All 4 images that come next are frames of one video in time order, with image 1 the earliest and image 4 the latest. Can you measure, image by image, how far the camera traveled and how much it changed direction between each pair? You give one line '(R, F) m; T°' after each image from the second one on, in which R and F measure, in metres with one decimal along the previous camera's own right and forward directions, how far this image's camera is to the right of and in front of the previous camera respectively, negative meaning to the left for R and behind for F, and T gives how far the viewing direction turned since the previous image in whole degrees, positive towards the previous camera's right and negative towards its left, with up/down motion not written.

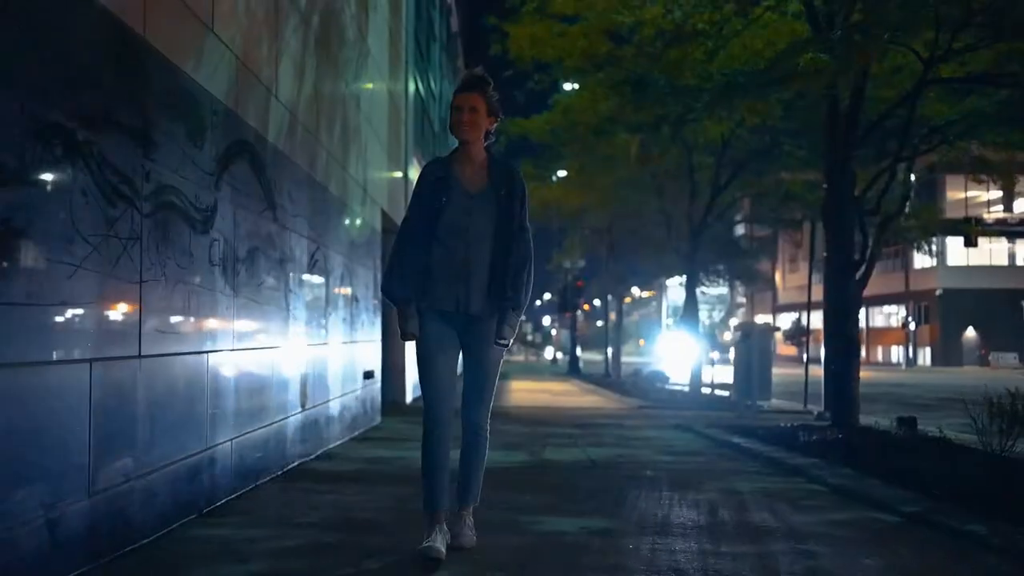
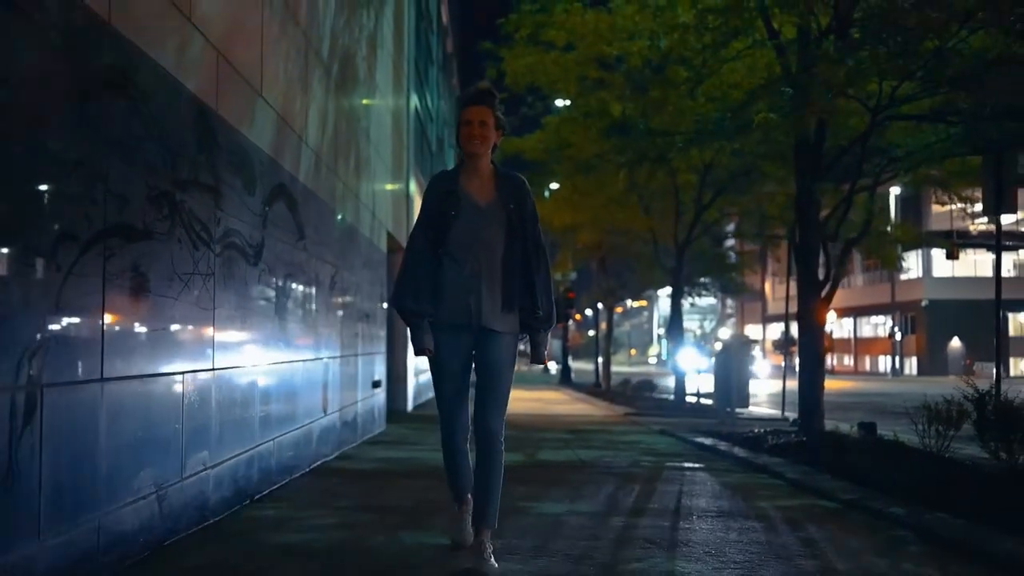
(-0.1, -1.4) m; 0°
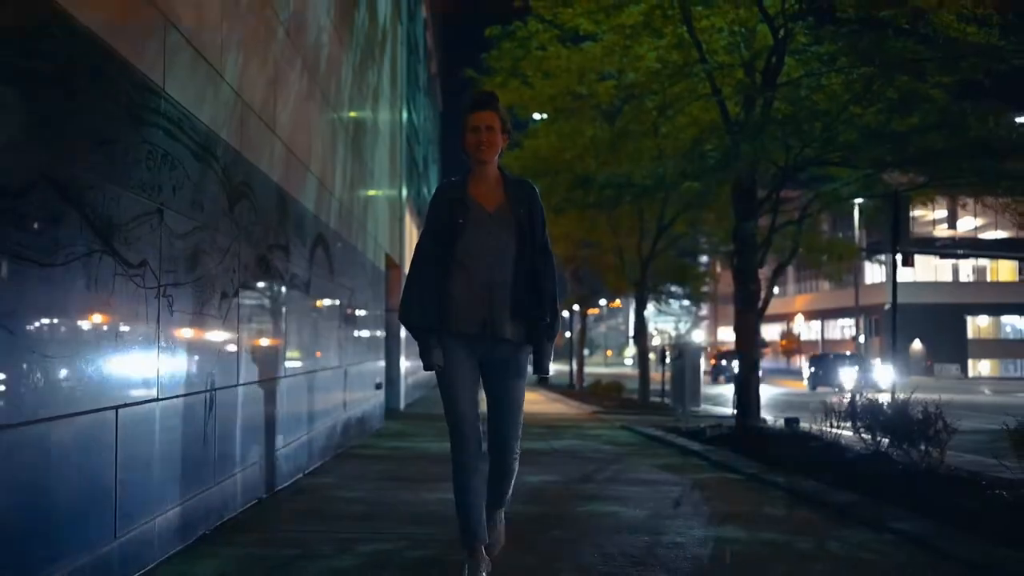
(-0.1, -3.0) m; +1°
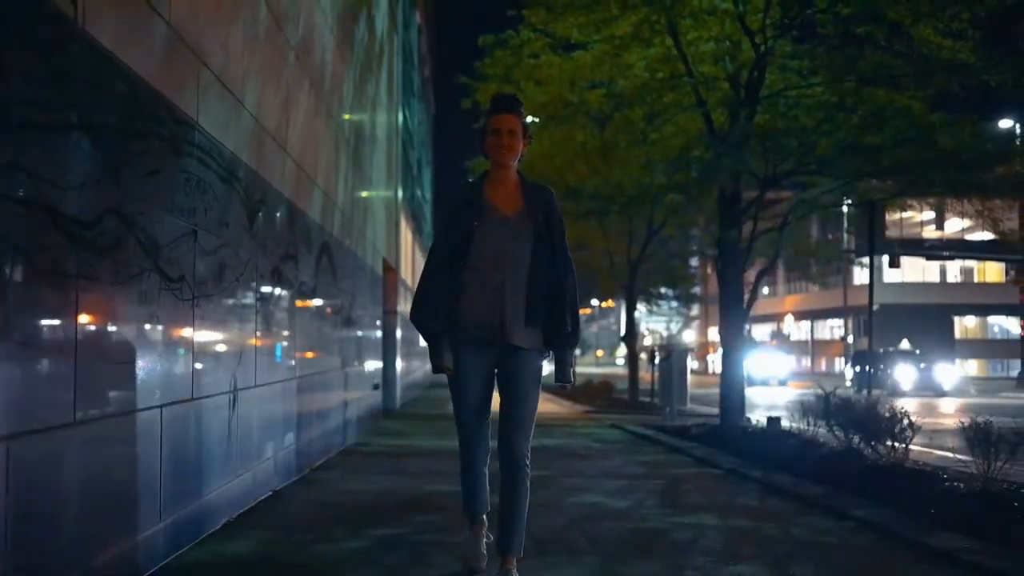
(0.0, -0.8) m; 0°
